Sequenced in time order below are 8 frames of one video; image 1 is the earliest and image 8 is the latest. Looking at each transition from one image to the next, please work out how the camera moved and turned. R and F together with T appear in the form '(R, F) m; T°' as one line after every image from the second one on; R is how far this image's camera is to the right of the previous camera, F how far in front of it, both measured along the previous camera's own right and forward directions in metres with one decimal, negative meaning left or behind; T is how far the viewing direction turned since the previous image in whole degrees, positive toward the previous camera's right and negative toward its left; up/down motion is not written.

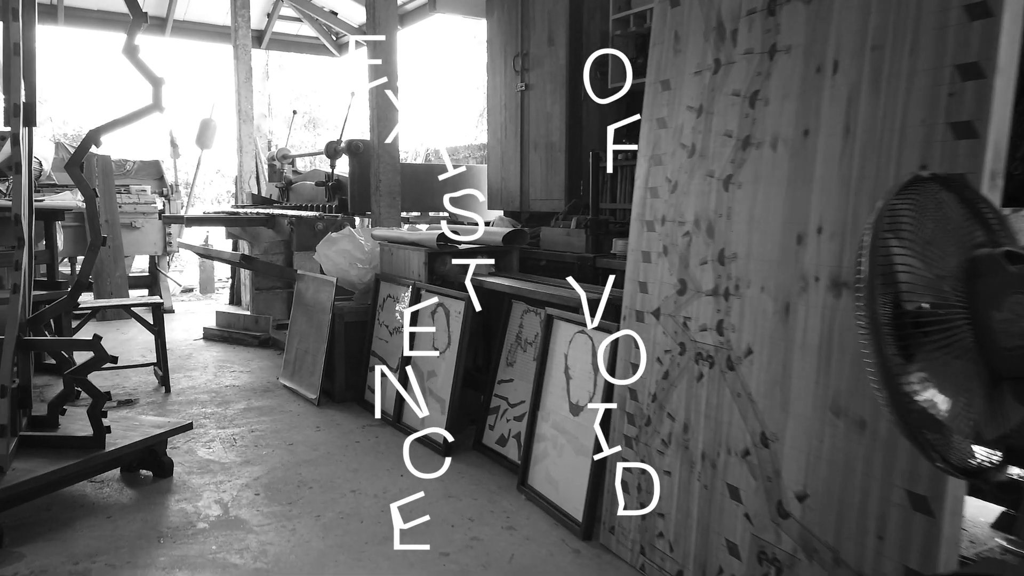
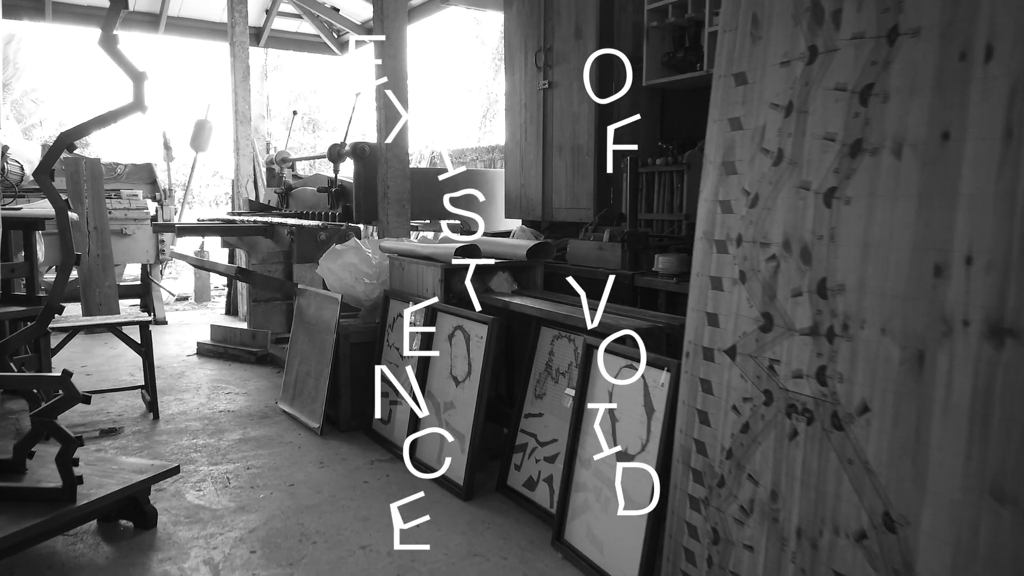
(-0.1, +0.4) m; 0°
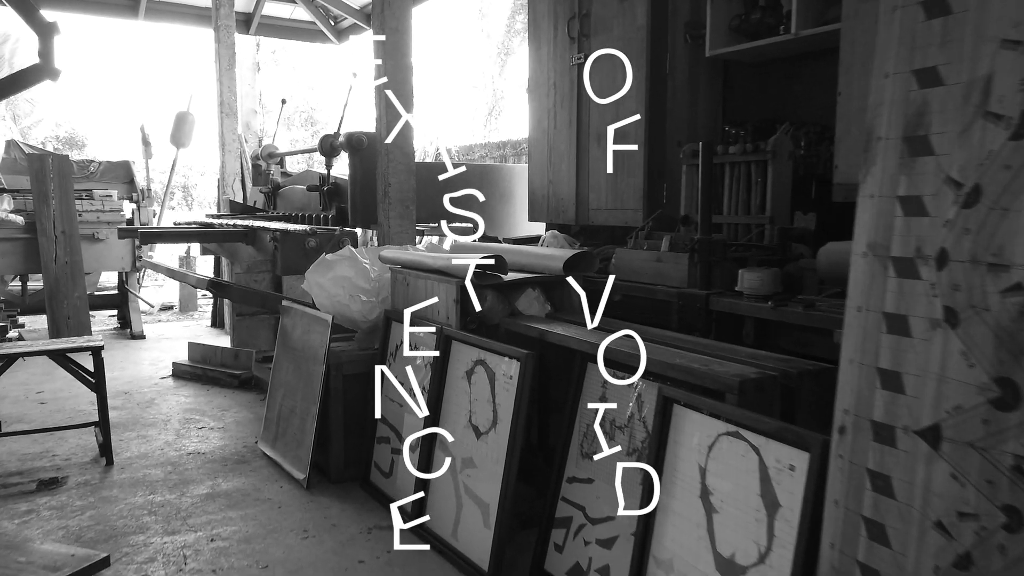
(-0.1, +0.8) m; 0°
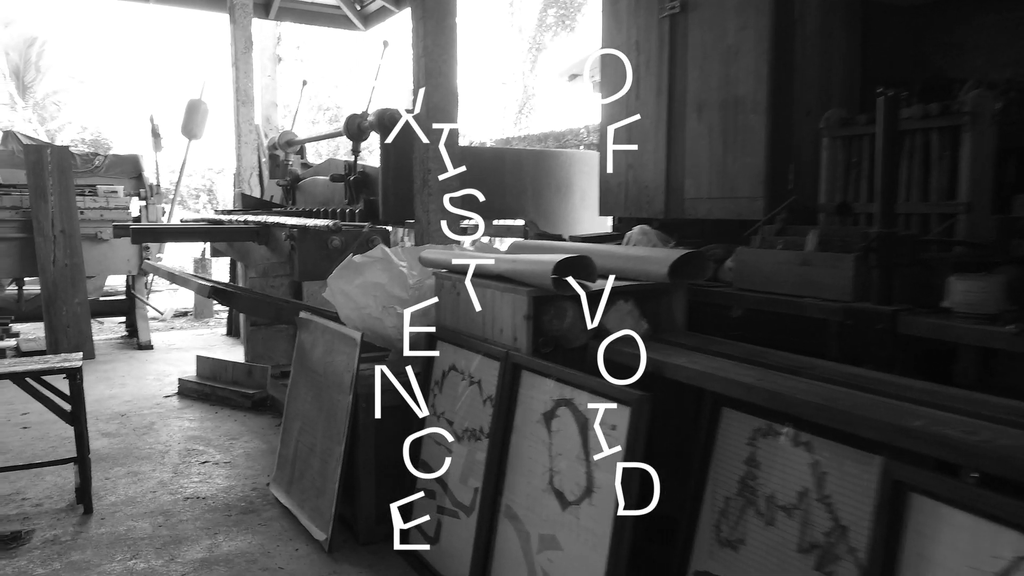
(-0.2, +0.7) m; -2°
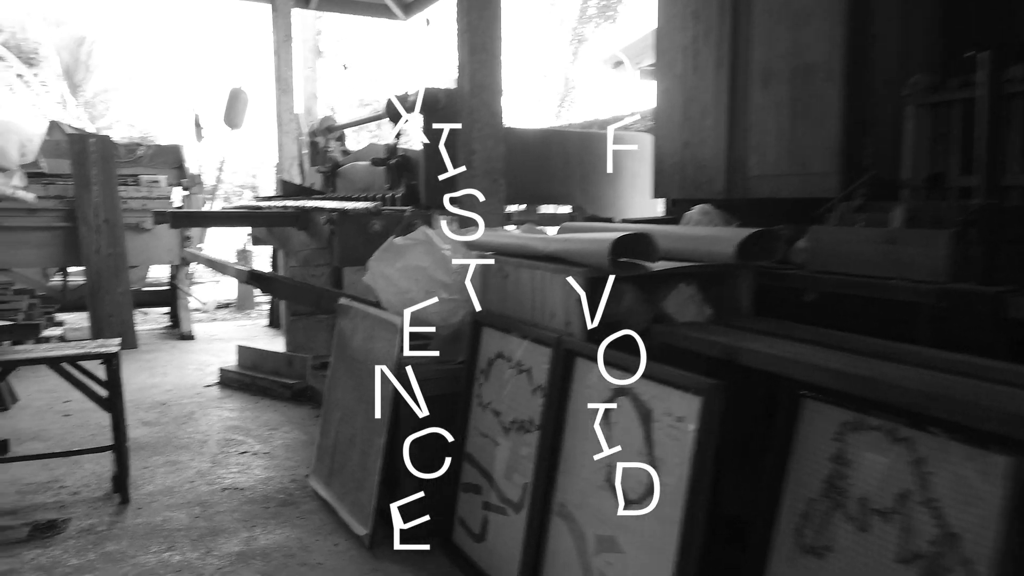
(0.0, +0.2) m; -3°
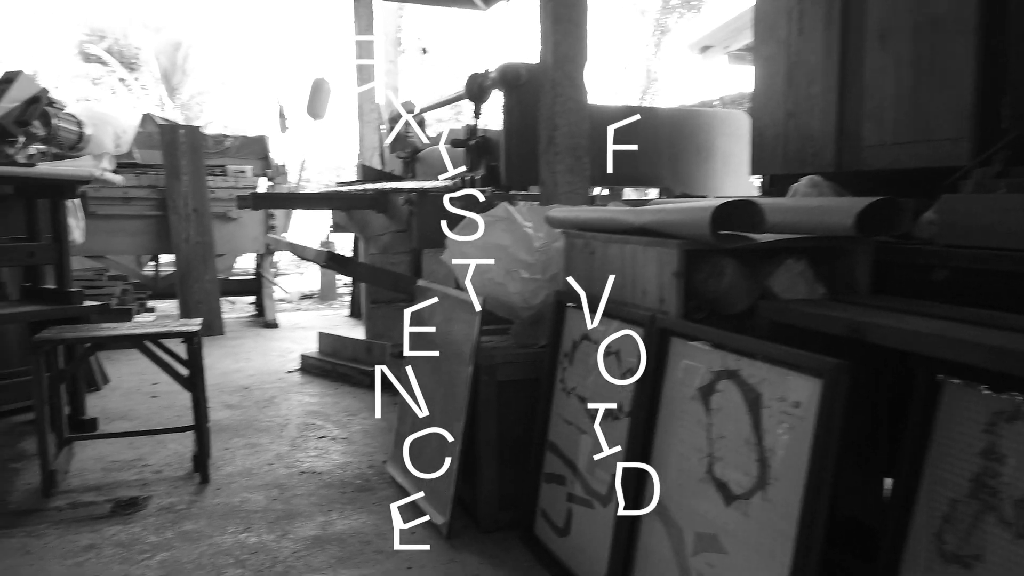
(0.0, +0.1) m; -6°
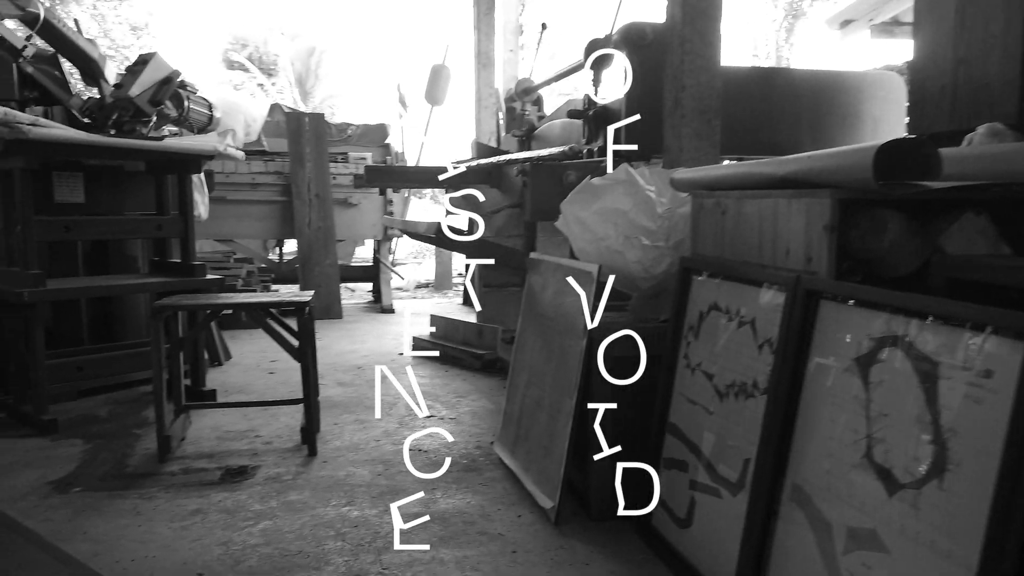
(0.0, +0.2) m; -9°
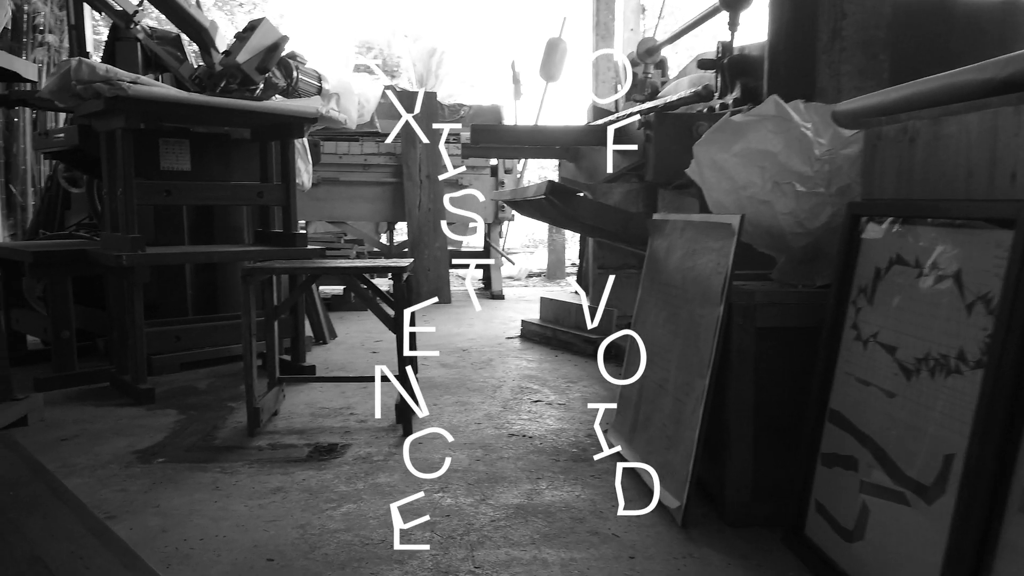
(0.0, +0.3) m; -8°
